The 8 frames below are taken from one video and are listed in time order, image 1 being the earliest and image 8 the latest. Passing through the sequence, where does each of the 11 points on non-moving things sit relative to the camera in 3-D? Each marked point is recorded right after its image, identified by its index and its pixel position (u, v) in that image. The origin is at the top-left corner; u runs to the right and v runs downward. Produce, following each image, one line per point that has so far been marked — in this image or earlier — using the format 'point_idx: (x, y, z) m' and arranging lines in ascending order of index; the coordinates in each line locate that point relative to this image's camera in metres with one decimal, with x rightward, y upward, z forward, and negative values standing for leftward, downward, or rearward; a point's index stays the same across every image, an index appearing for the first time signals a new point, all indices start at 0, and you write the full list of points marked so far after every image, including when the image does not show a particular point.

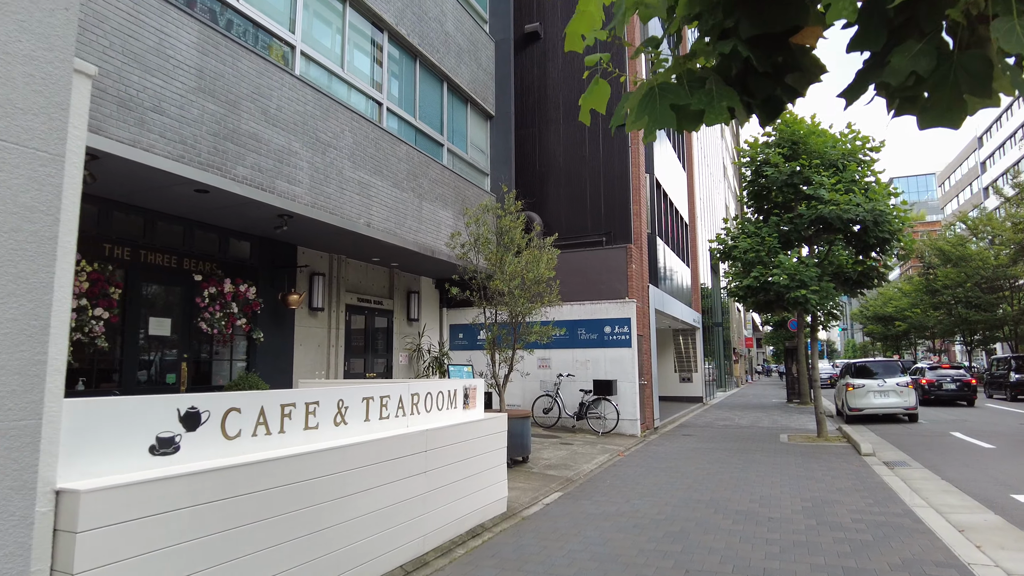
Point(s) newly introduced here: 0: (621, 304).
0: (+2.2, -0.4, +13.6) m
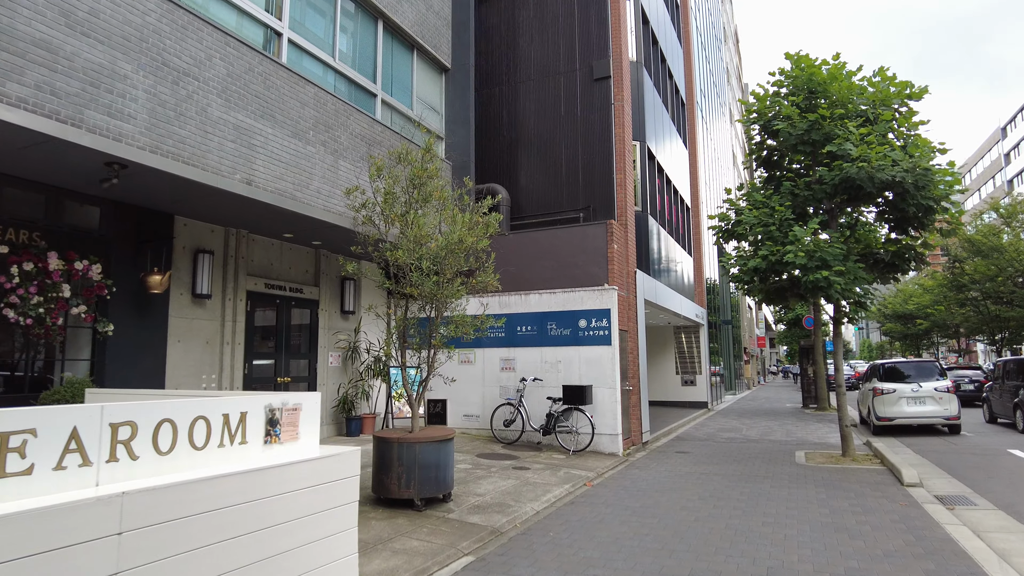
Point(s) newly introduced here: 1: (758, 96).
0: (+1.4, -0.1, +11.1) m
1: (+4.2, +3.2, +11.2) m
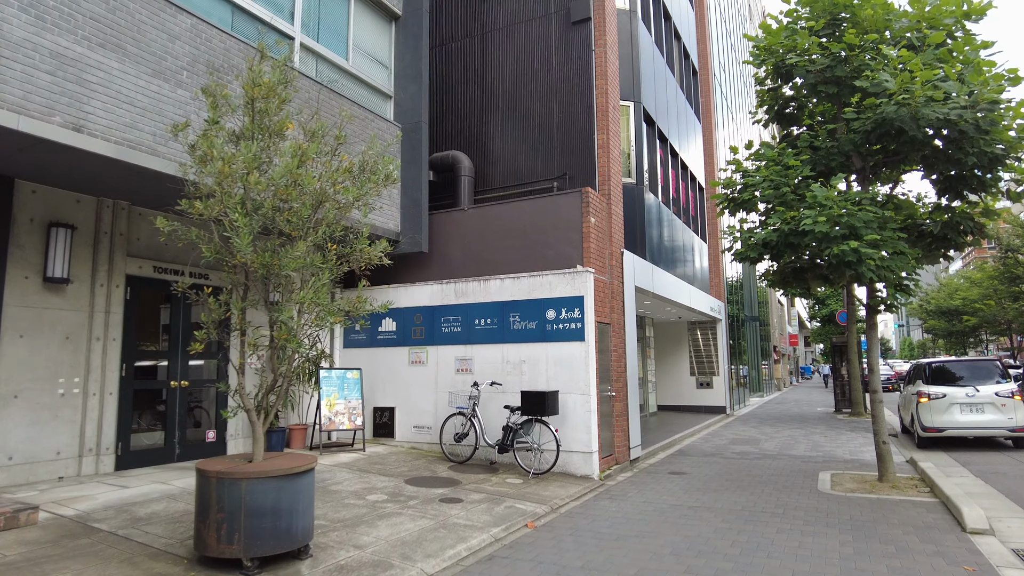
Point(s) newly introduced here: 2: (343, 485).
0: (+0.8, +0.1, +9.0) m
1: (+3.5, +3.5, +9.0) m
2: (-1.9, -2.2, +7.4) m
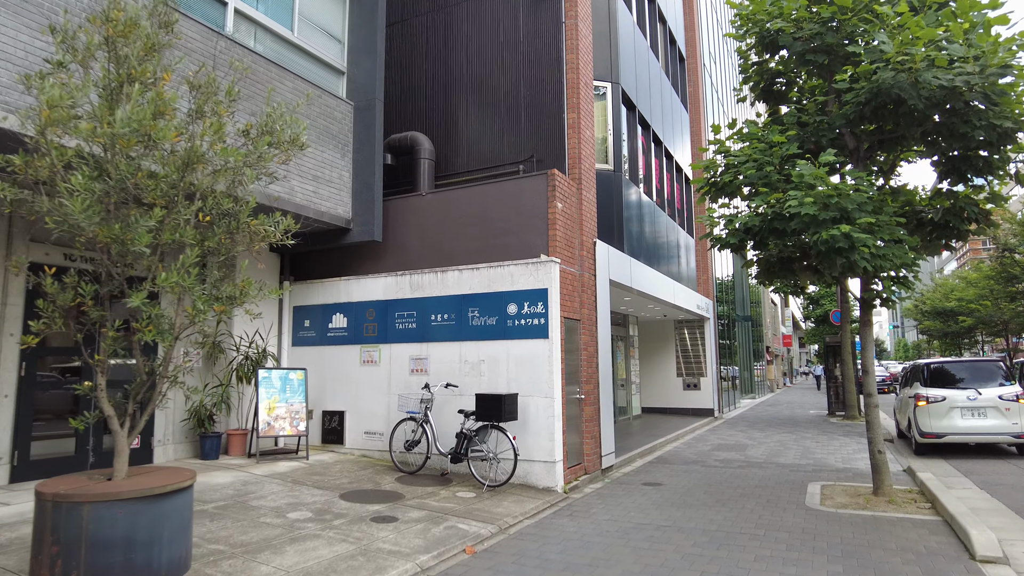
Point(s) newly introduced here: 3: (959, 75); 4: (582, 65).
0: (+0.2, +0.2, +8.1) m
1: (+3.0, +3.6, +8.1) m
2: (-2.4, -2.1, +6.6) m
3: (+4.3, +2.0, +6.4) m
4: (+1.0, +3.1, +9.3) m
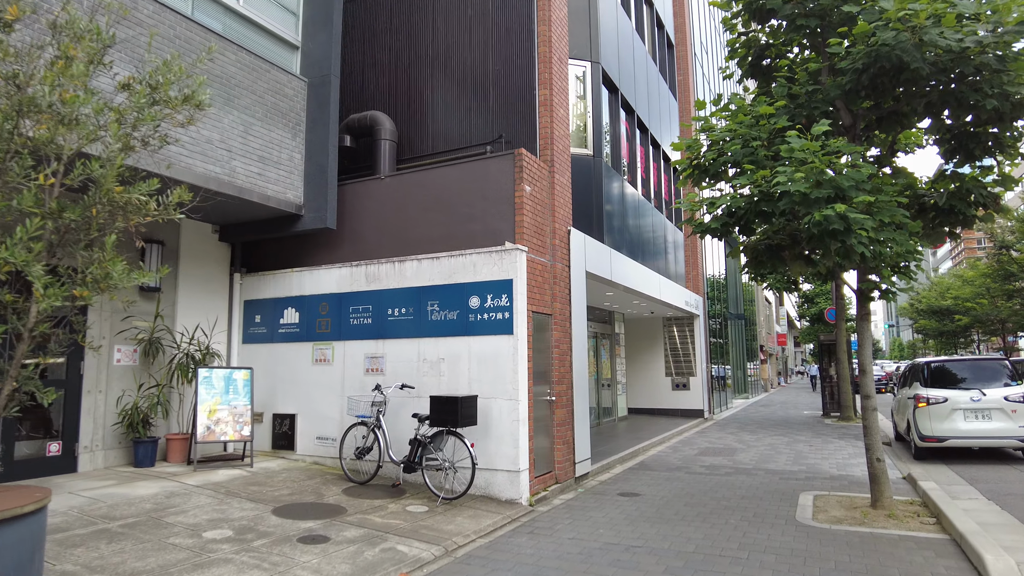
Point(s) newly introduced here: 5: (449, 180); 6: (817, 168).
0: (-0.2, +0.4, +7.3) m
1: (+2.5, +3.7, +7.4) m
2: (-2.8, -2.0, +5.8) m
3: (+3.9, +2.1, +5.6) m
4: (+0.6, +3.2, +8.6) m
5: (-0.8, +1.3, +8.1) m
6: (+2.7, +1.1, +5.9) m
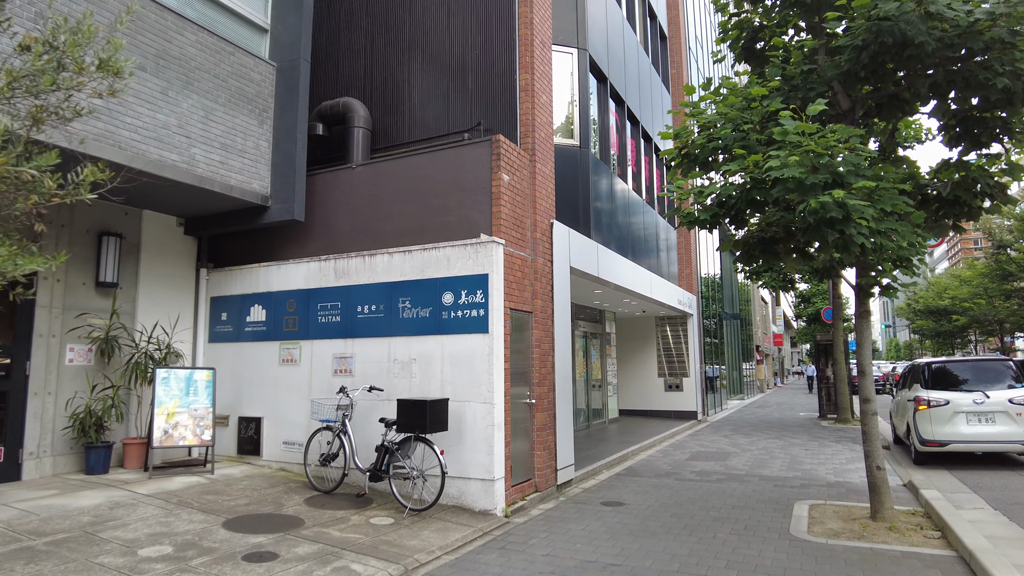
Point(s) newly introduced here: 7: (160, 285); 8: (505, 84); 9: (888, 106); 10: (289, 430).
0: (-0.4, +0.4, +6.9) m
1: (+2.3, +3.7, +6.9) m
2: (-3.1, -1.9, +5.3) m
3: (+3.6, +2.2, +5.2) m
4: (+0.3, +3.3, +8.1) m
5: (-1.0, +1.4, +7.6) m
6: (+2.5, +1.1, +5.5) m
7: (-4.5, 0.0, +8.5) m
8: (-0.1, +2.5, +8.0) m
9: (+3.8, +1.8, +6.7) m
10: (-2.7, -1.7, +7.9) m
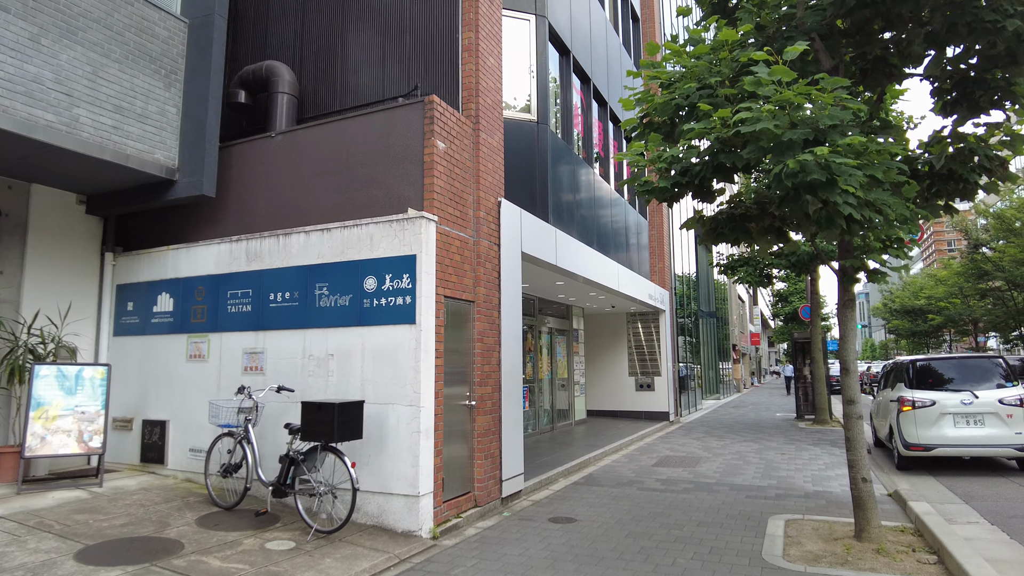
0: (-1.0, +0.5, +5.9) m
1: (+1.7, +3.9, +6.1) m
2: (-3.6, -1.8, +4.3) m
3: (+3.1, +2.3, +4.3) m
4: (-0.3, +3.4, +7.2) m
5: (-1.6, +1.5, +6.7) m
6: (+1.9, +1.2, +4.6) m
7: (-5.2, +0.2, +7.4) m
8: (-0.7, +2.6, +7.1) m
9: (+3.2, +2.0, +5.9) m
10: (-3.3, -1.5, +6.9) m
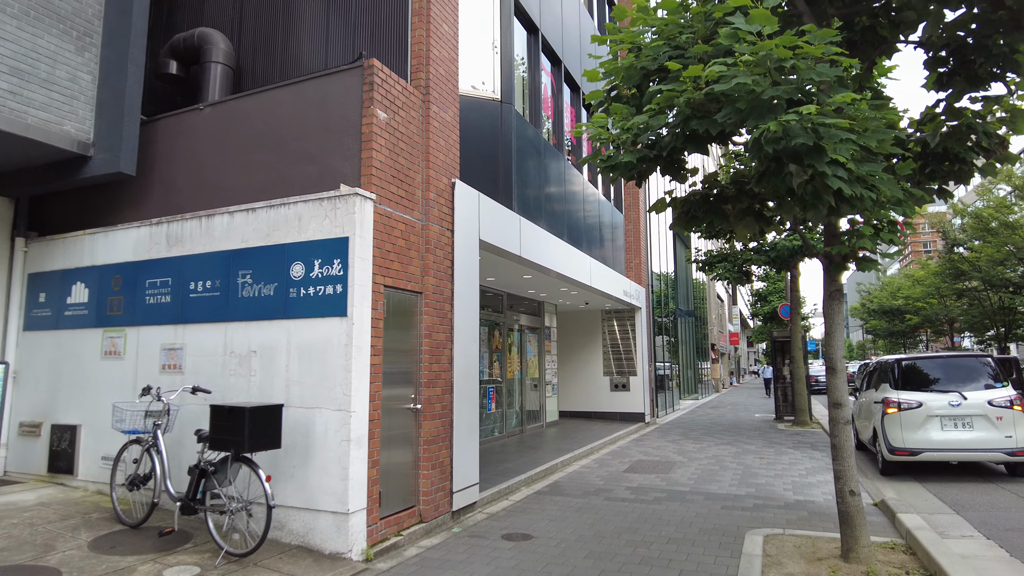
0: (-1.4, +0.6, +5.2) m
1: (+1.3, +4.0, +5.4) m
2: (-4.0, -1.7, +3.5) m
3: (+2.7, +2.4, +3.8) m
4: (-0.7, +3.5, +6.5) m
5: (-2.1, +1.6, +6.0) m
6: (+1.6, +1.3, +4.0) m
7: (-5.6, +0.3, +6.6) m
8: (-1.1, +2.7, +6.4) m
9: (+2.8, +2.1, +5.3) m
10: (-3.7, -1.4, +6.1) m
